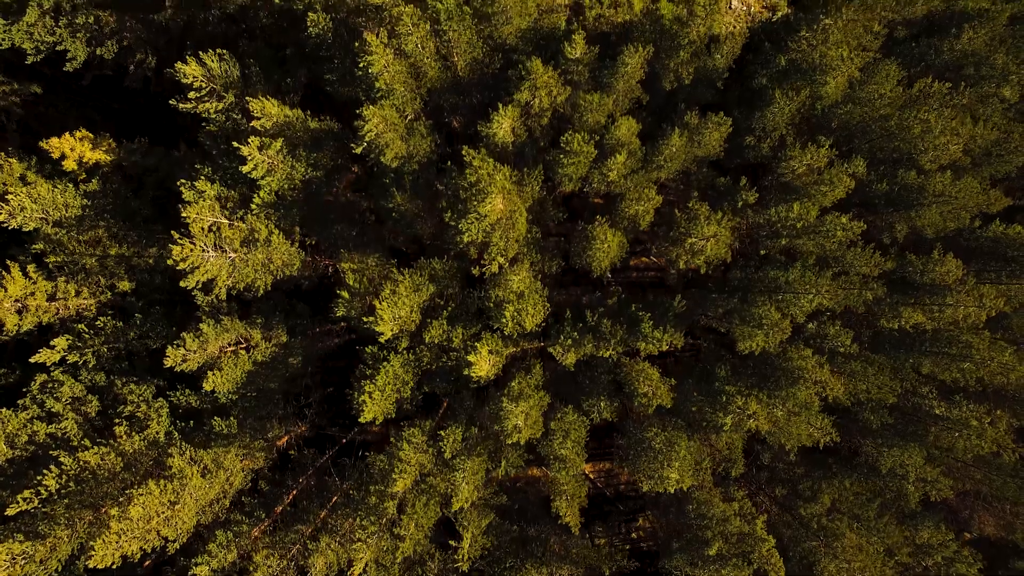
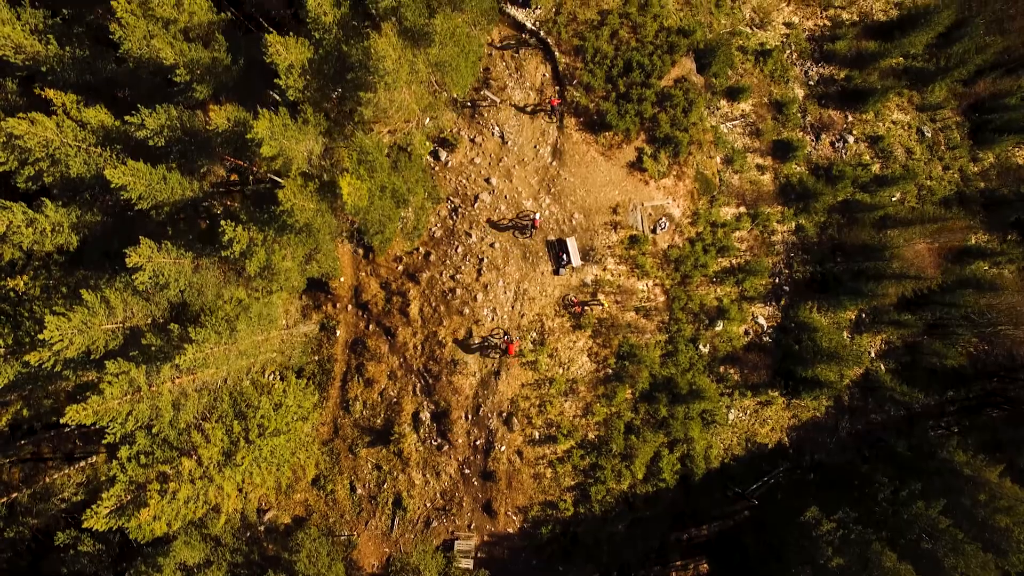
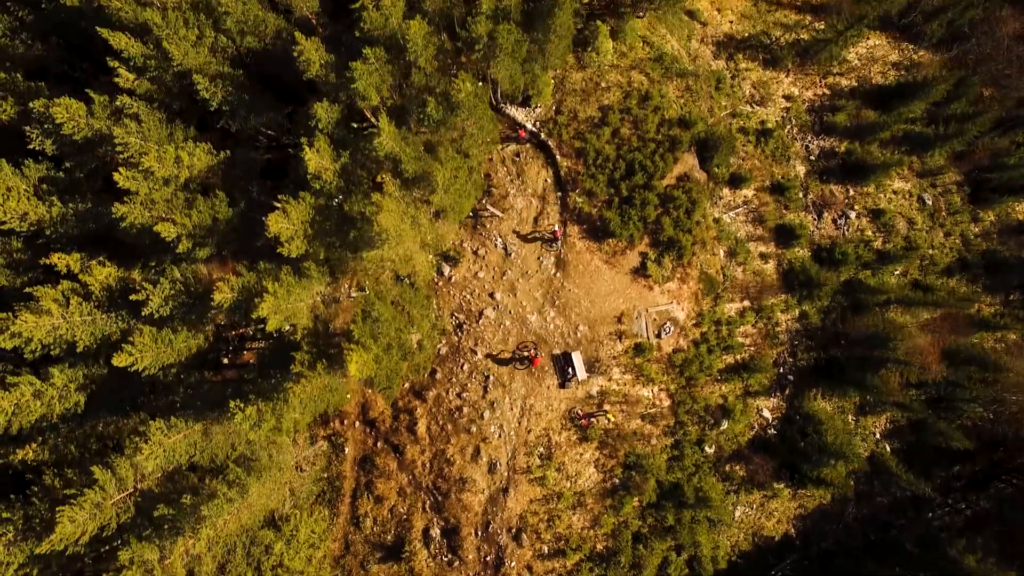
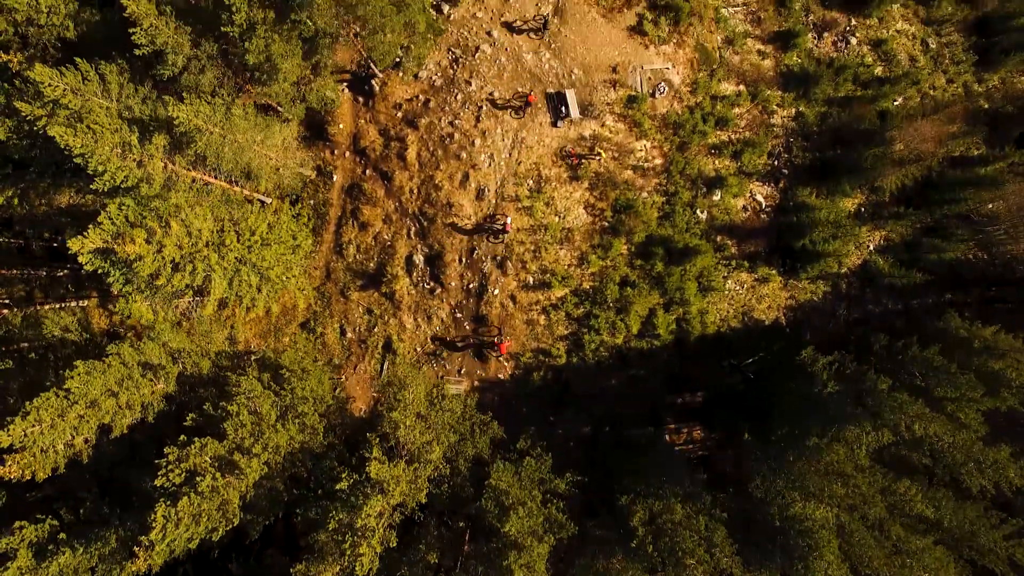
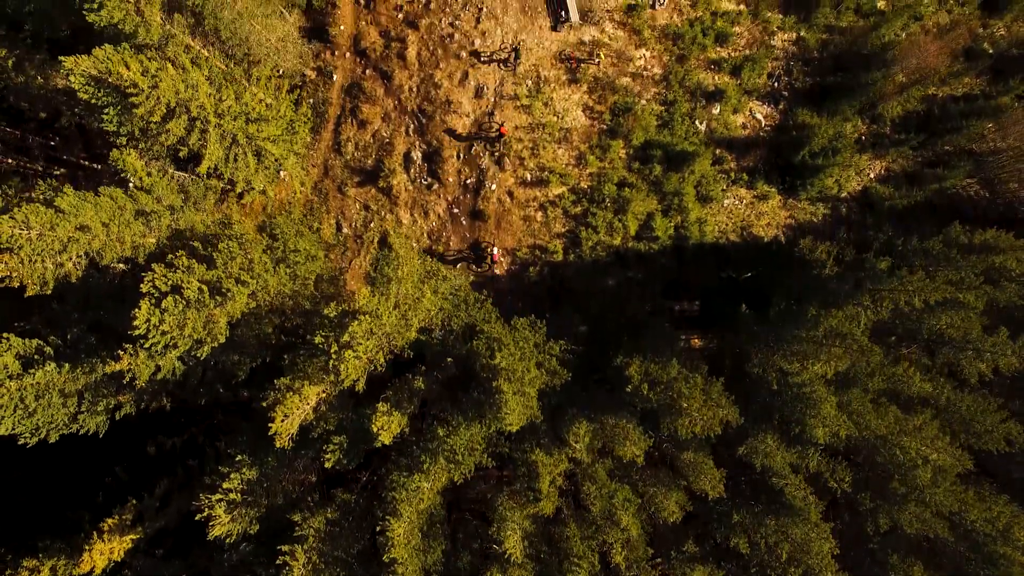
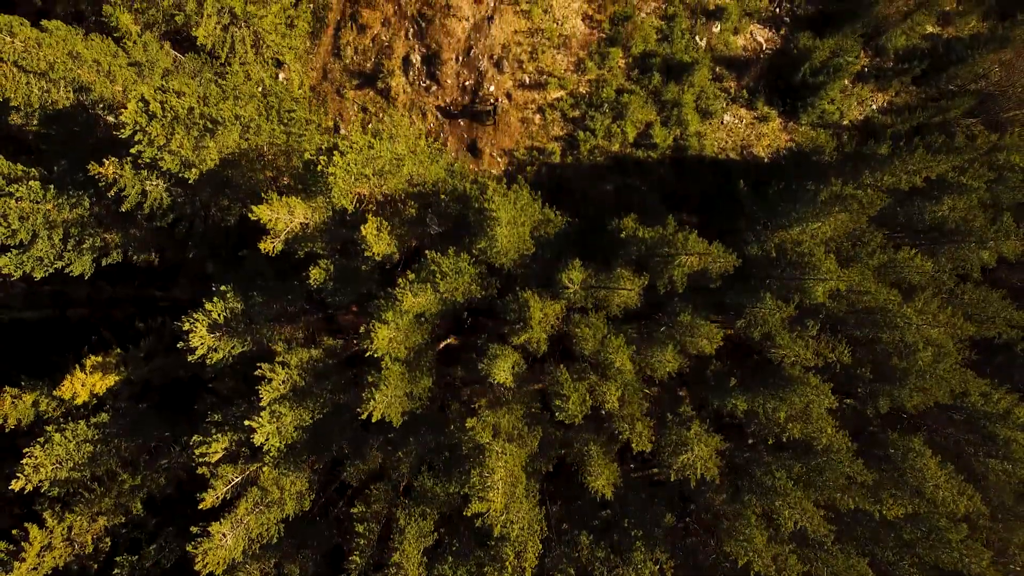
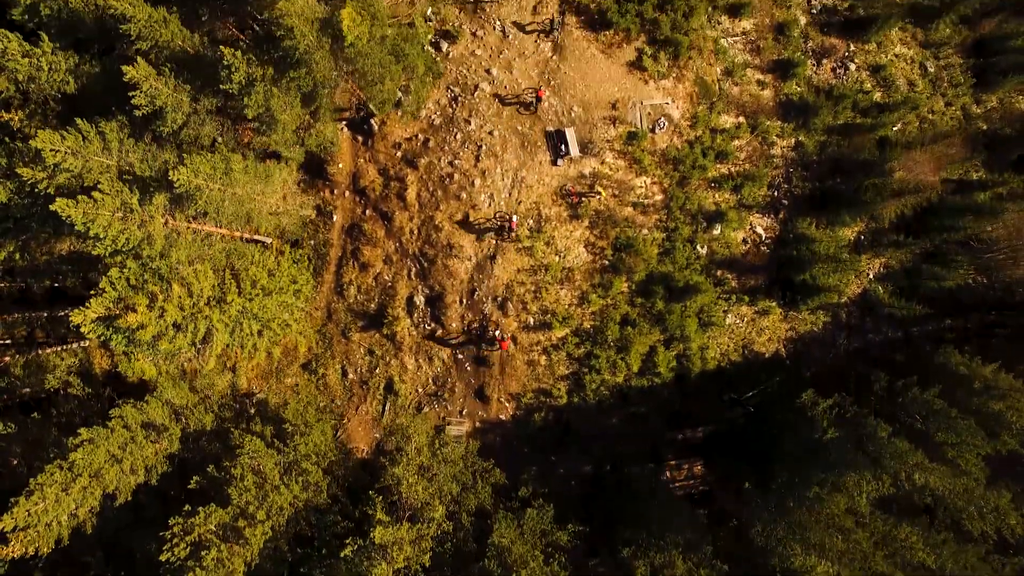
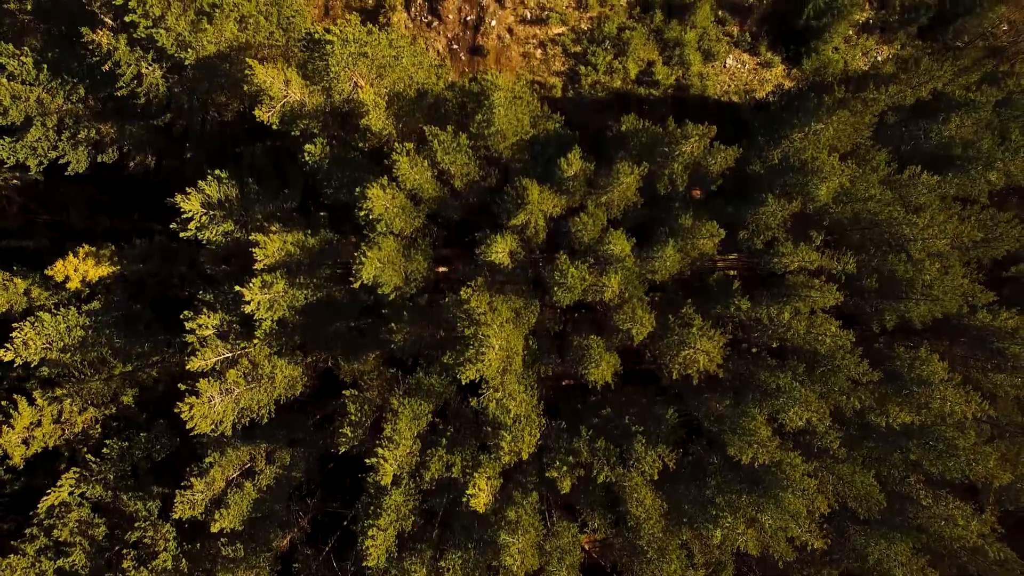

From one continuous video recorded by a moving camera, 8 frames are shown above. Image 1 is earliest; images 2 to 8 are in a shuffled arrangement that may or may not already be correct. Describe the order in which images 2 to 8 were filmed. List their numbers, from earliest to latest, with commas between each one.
8, 6, 5, 4, 7, 2, 3
